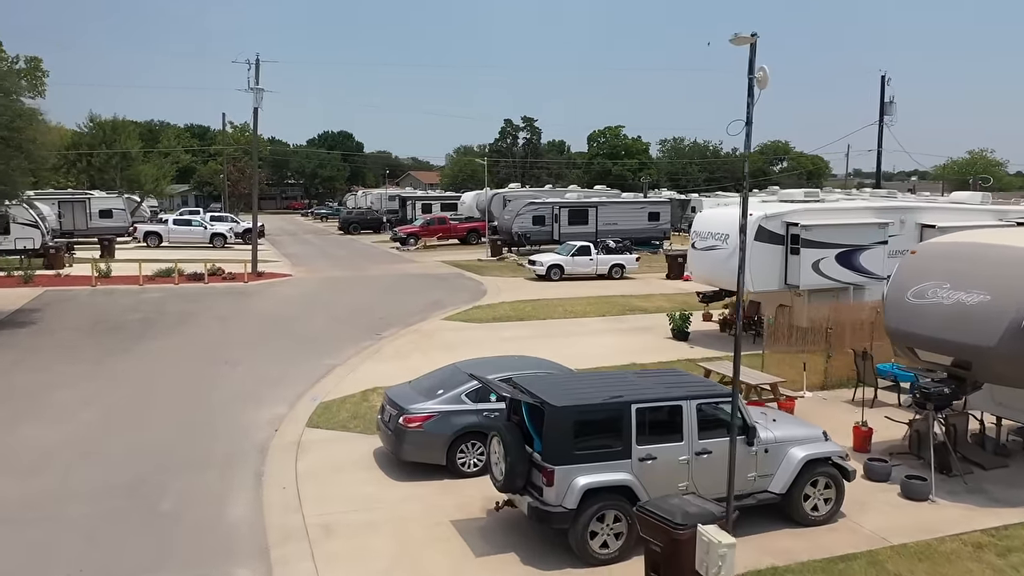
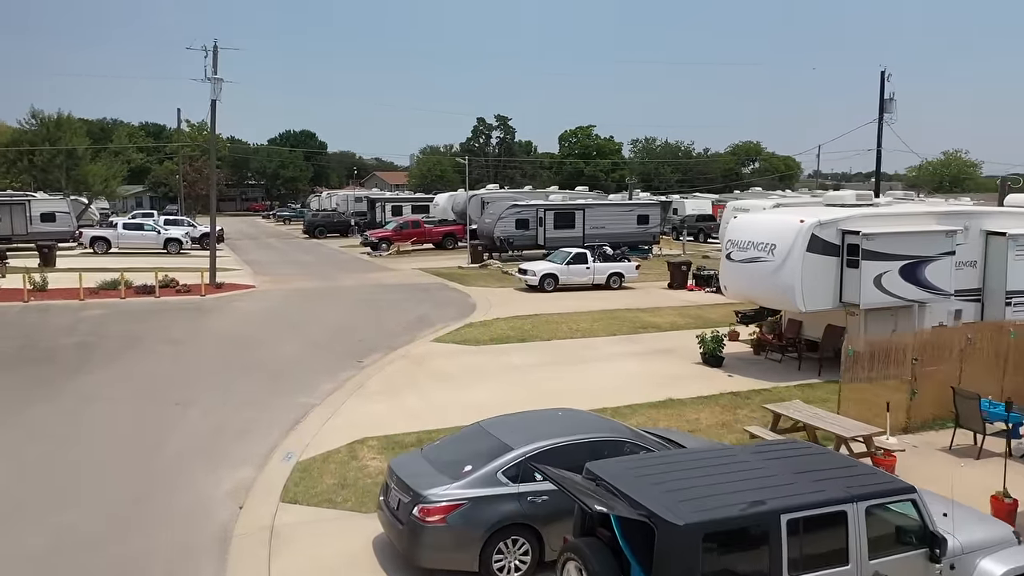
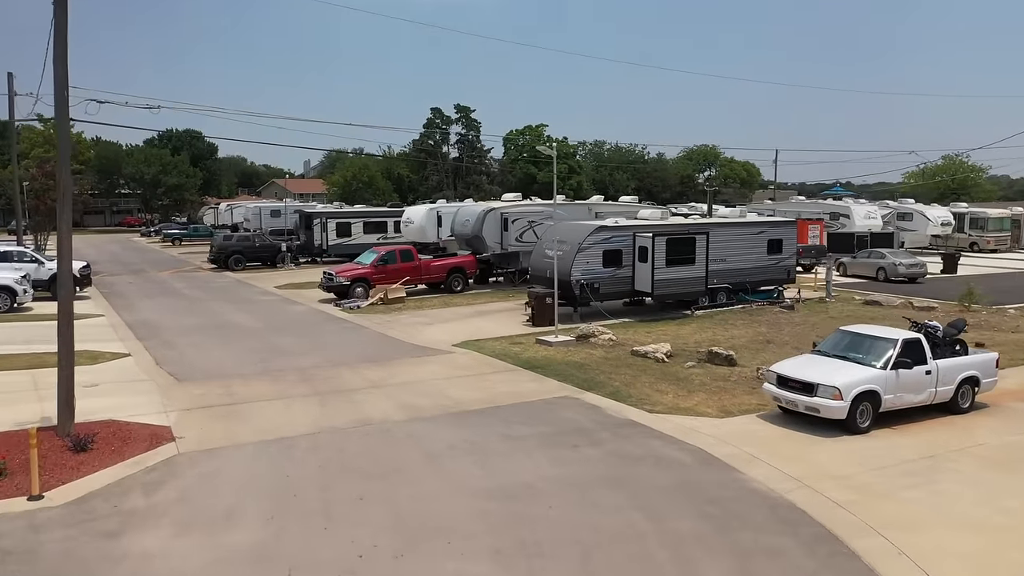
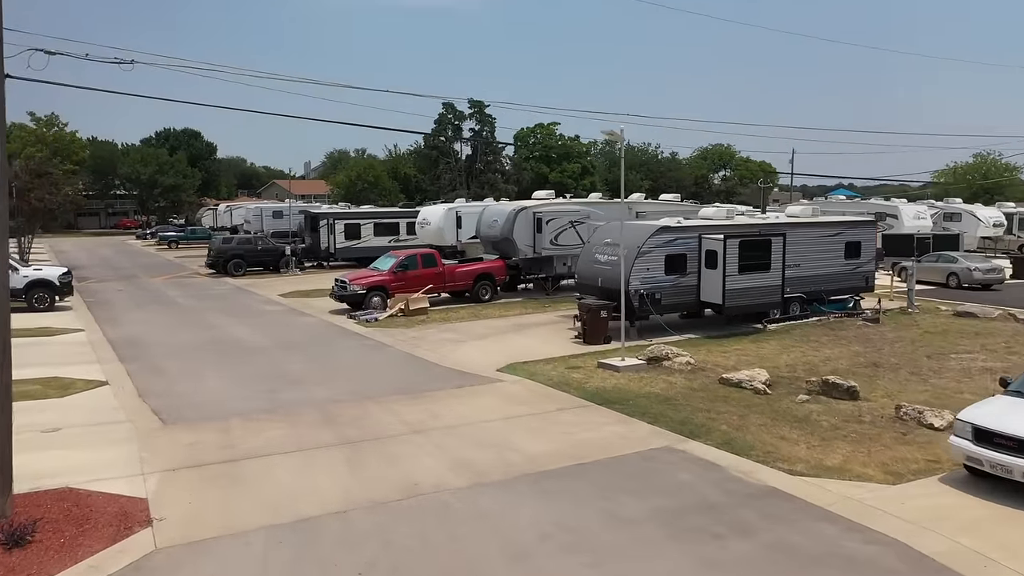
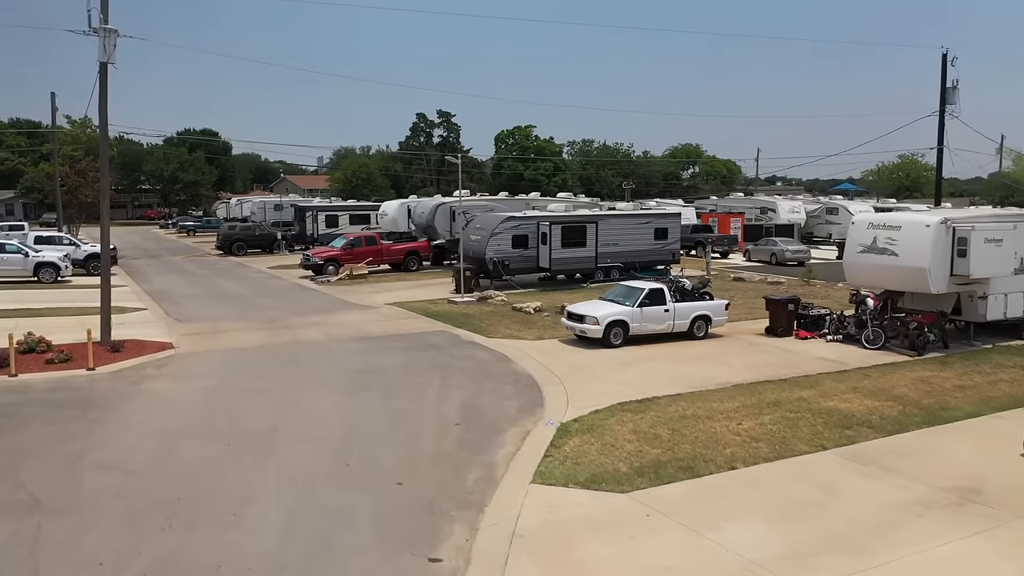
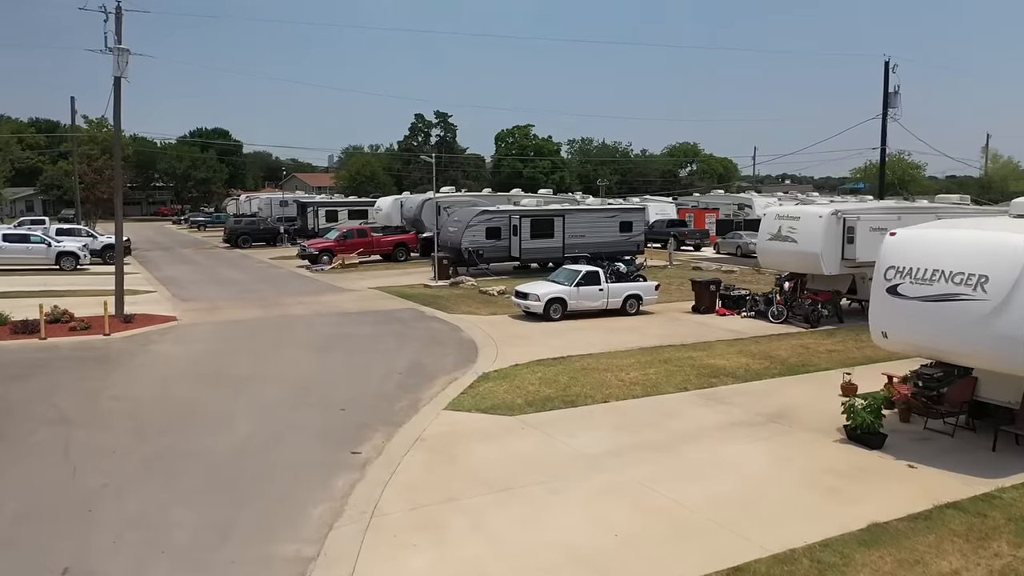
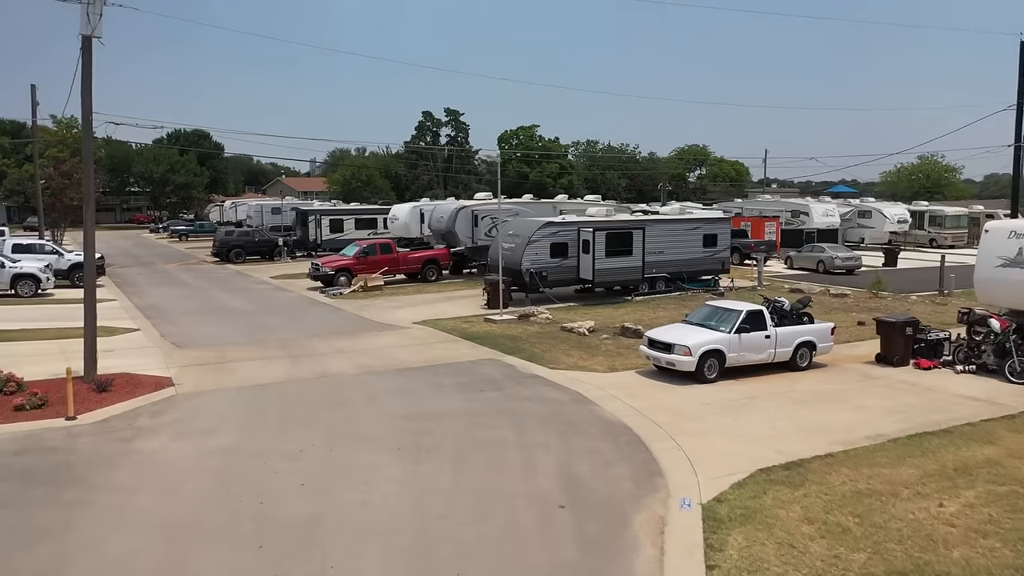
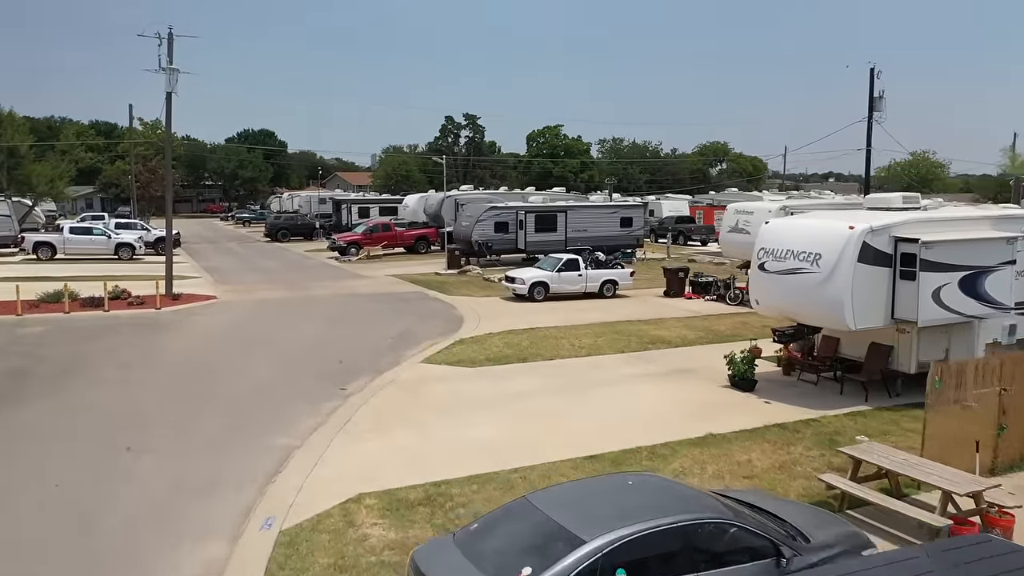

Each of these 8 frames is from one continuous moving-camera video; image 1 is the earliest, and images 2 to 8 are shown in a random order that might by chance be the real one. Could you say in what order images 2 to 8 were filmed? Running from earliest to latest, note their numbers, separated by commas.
2, 8, 6, 5, 7, 3, 4
